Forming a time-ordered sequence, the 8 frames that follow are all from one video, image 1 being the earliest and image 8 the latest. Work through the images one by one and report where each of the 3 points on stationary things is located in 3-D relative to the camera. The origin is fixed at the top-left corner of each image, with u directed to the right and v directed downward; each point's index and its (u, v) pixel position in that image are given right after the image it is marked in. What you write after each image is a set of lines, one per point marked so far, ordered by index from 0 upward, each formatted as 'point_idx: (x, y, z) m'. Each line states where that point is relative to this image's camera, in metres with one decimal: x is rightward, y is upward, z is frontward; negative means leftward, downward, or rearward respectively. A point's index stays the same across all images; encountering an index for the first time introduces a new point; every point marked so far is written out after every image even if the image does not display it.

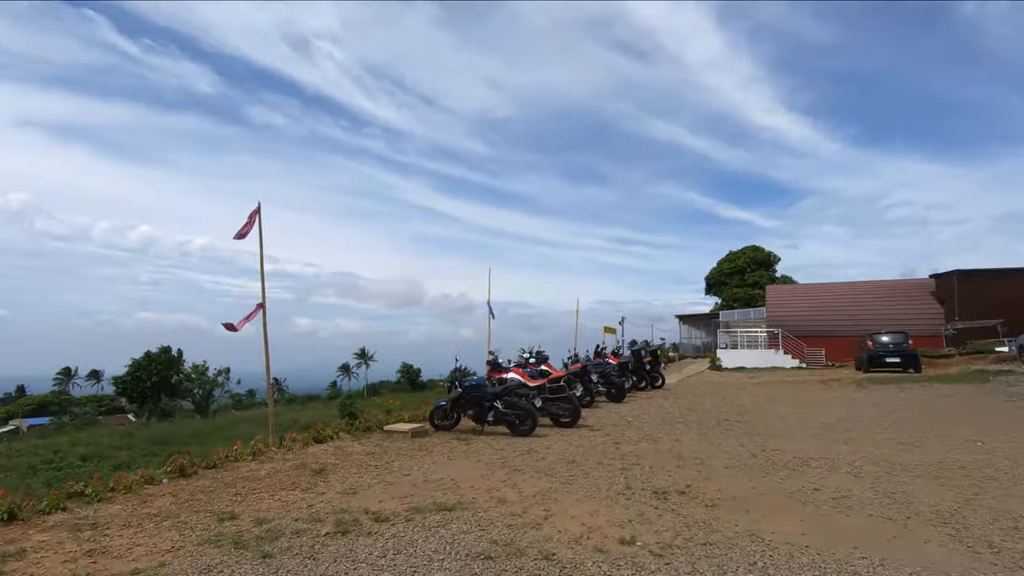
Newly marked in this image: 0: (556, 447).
0: (+0.7, -2.5, +8.3) m
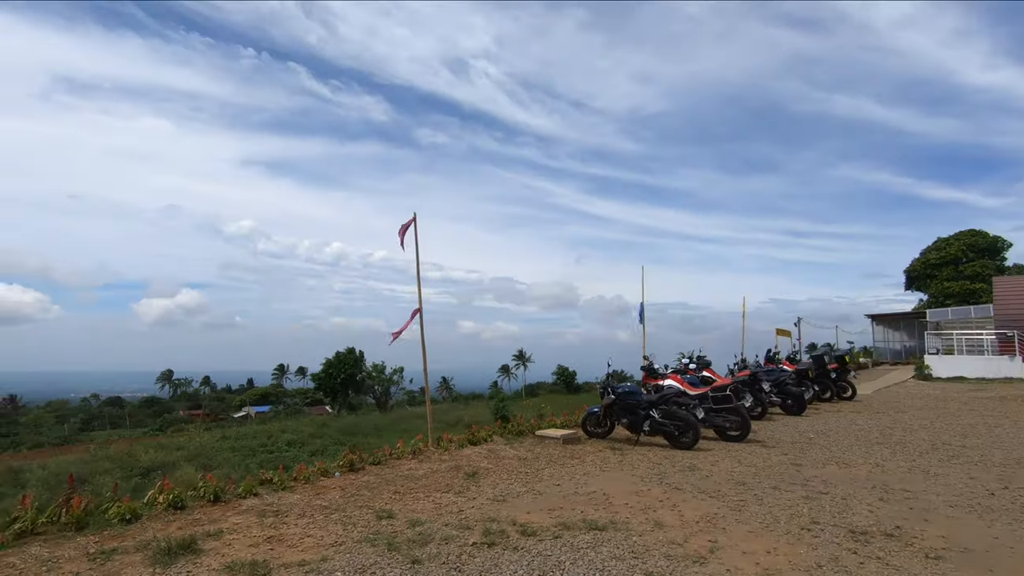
0: (+2.9, -2.5, +7.5) m
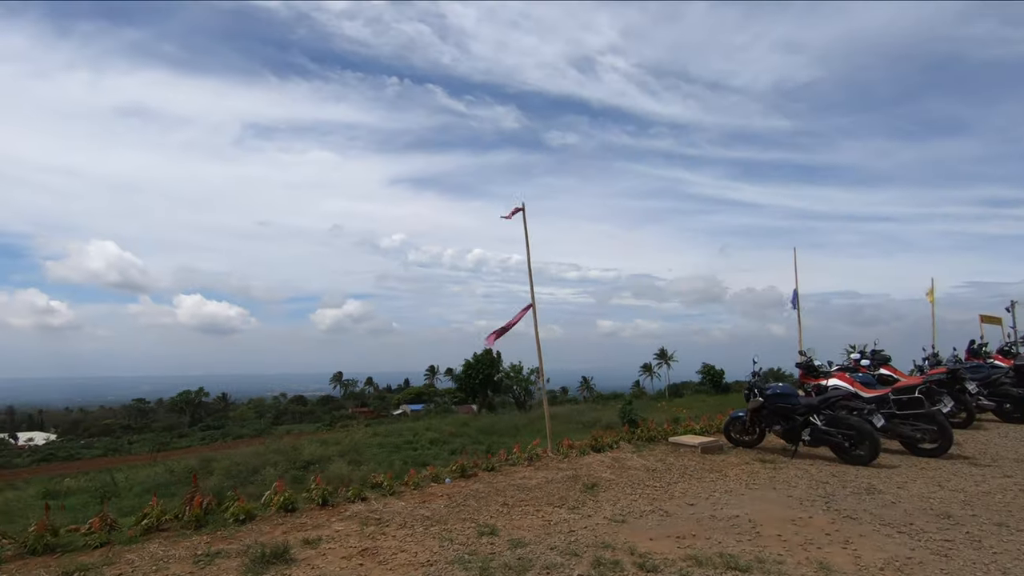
0: (+4.4, -2.2, +5.9) m
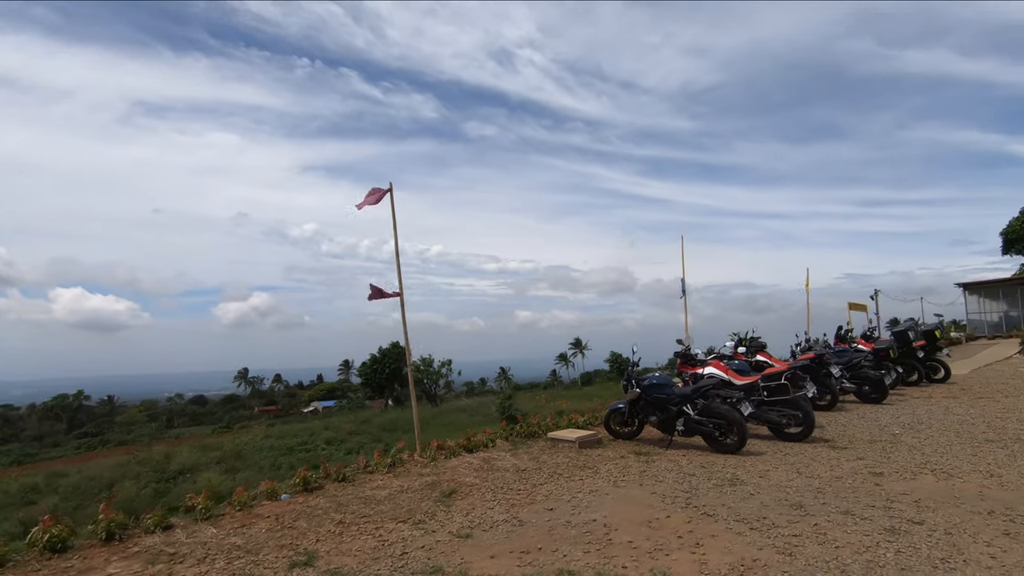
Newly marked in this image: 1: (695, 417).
0: (+2.8, -2.0, +5.8) m
1: (+2.4, -1.7, +7.1) m
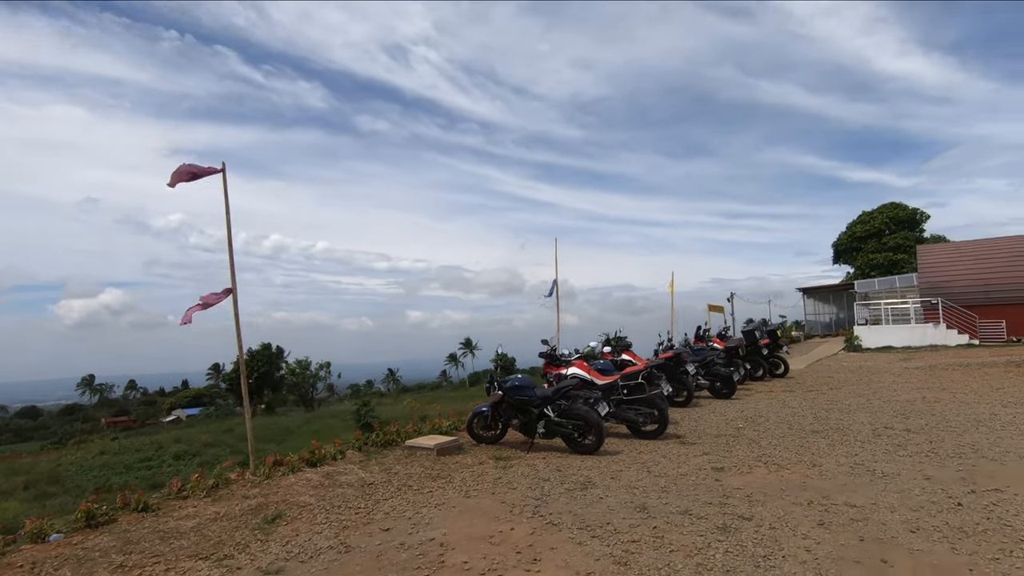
0: (+1.2, -2.0, +5.8) m
1: (+0.6, -1.7, +7.0) m
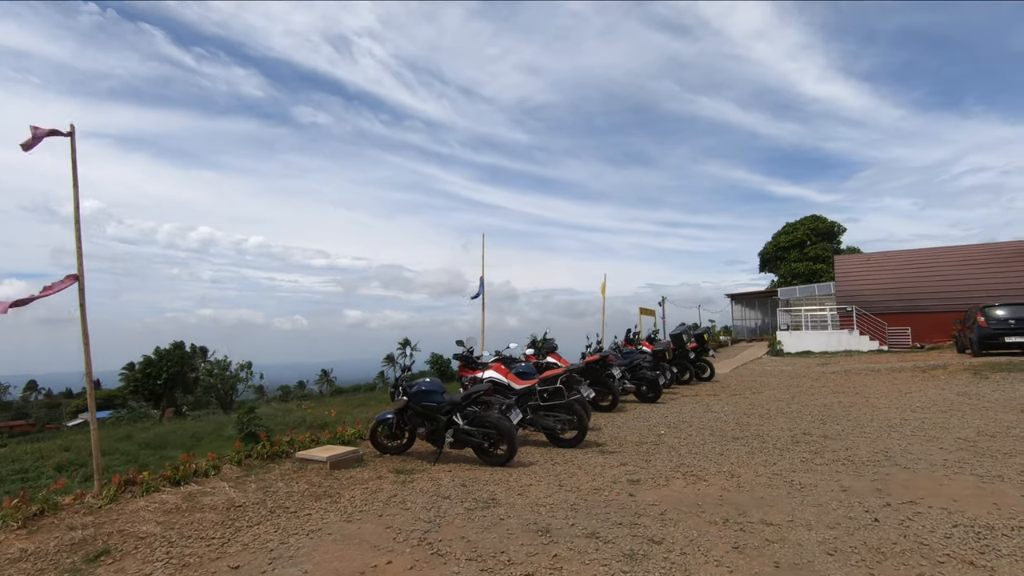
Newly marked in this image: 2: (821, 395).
0: (+0.2, -2.0, +5.3) m
1: (-0.6, -1.6, +6.4) m
2: (+6.3, -2.2, +11.0) m
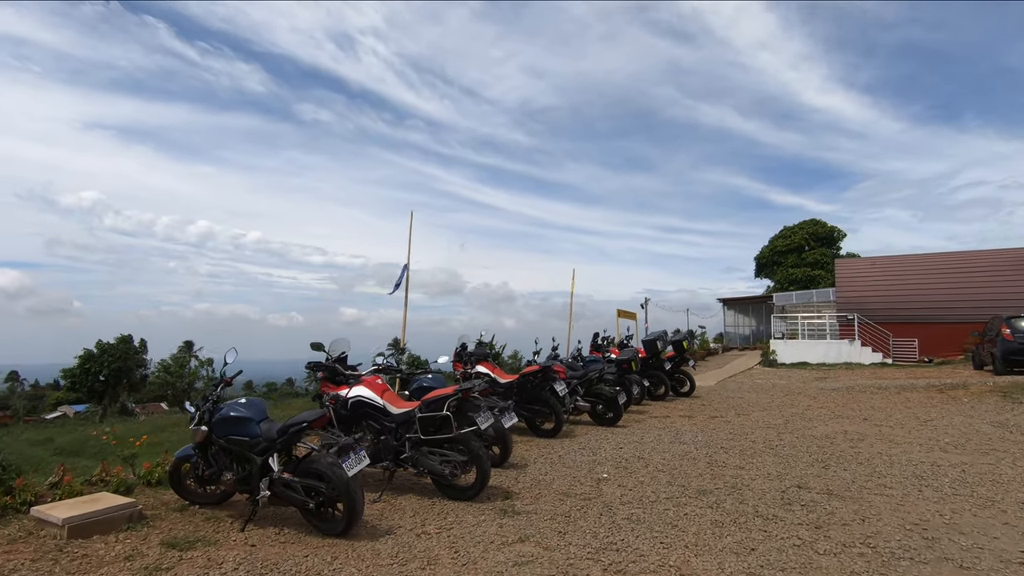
0: (-1.0, -1.8, +3.1) m
1: (-1.8, -1.5, +4.2) m
2: (+5.0, -2.2, +8.8) m
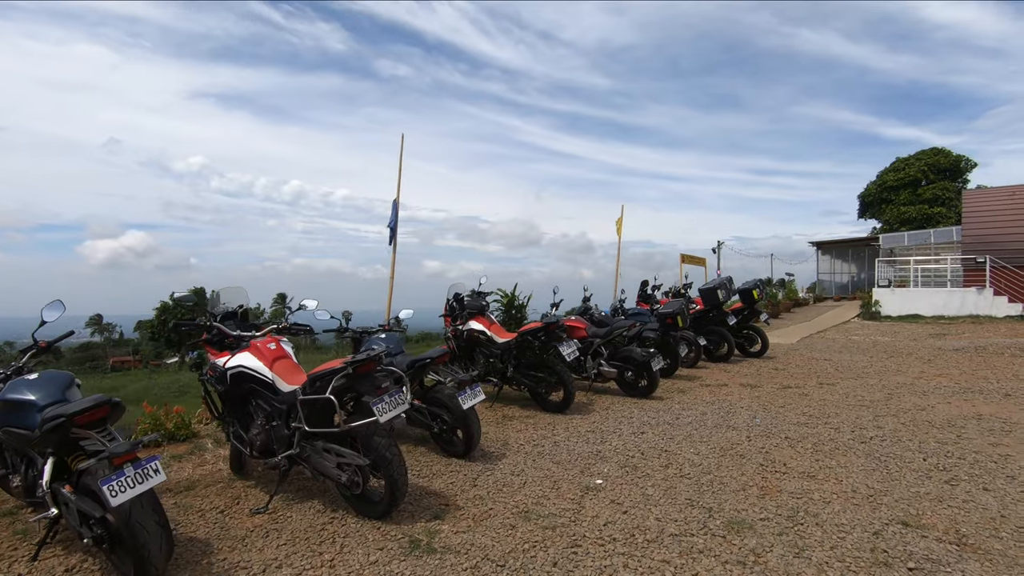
0: (-1.7, -1.5, +1.6) m
1: (-2.3, -1.0, +2.8) m
2: (+5.1, -1.3, +6.4) m
